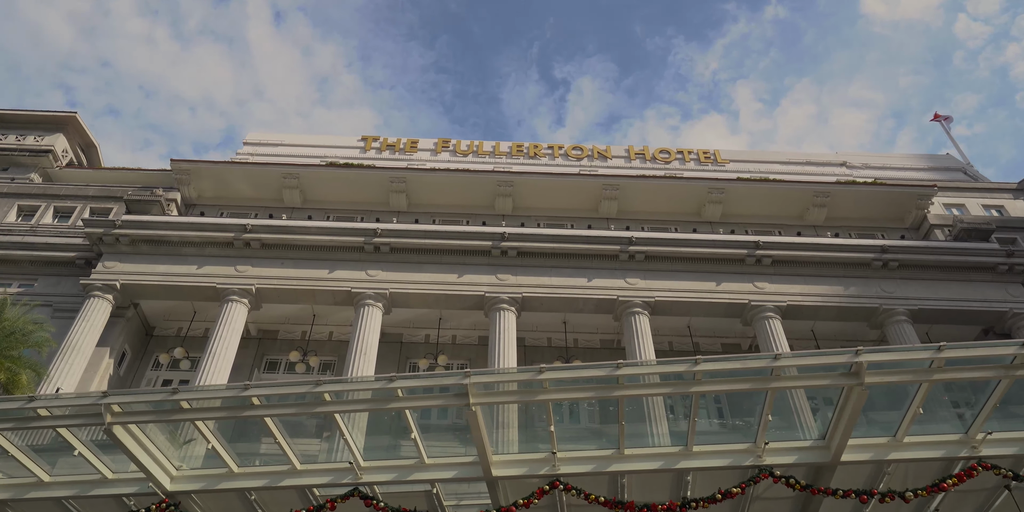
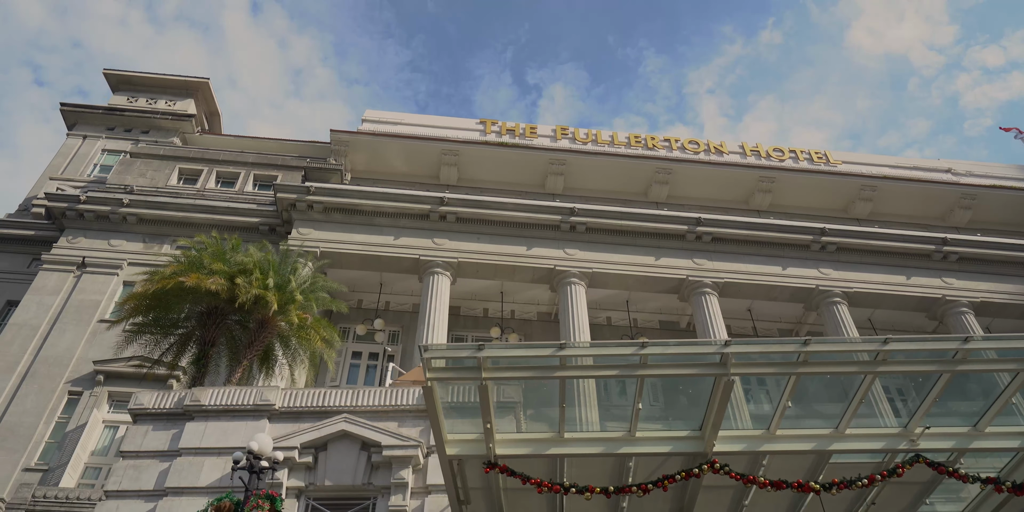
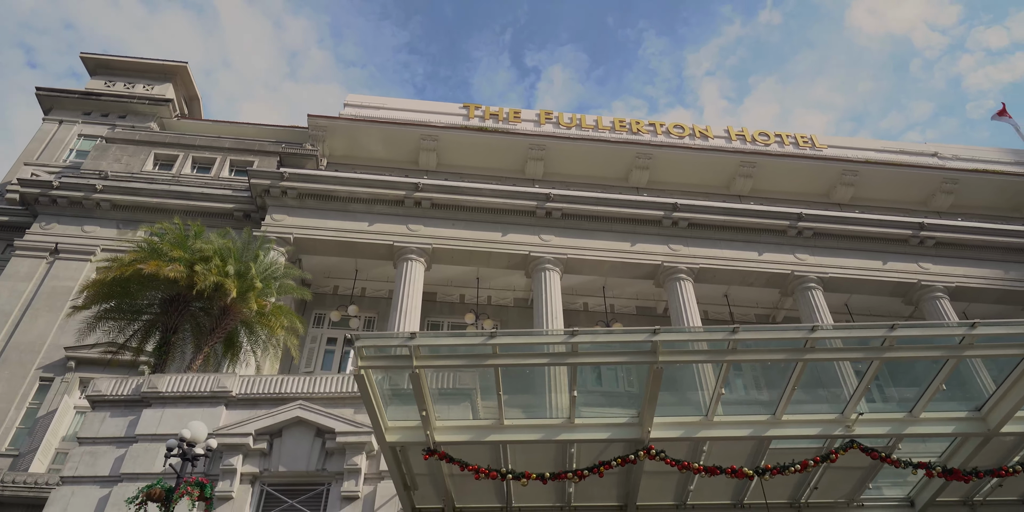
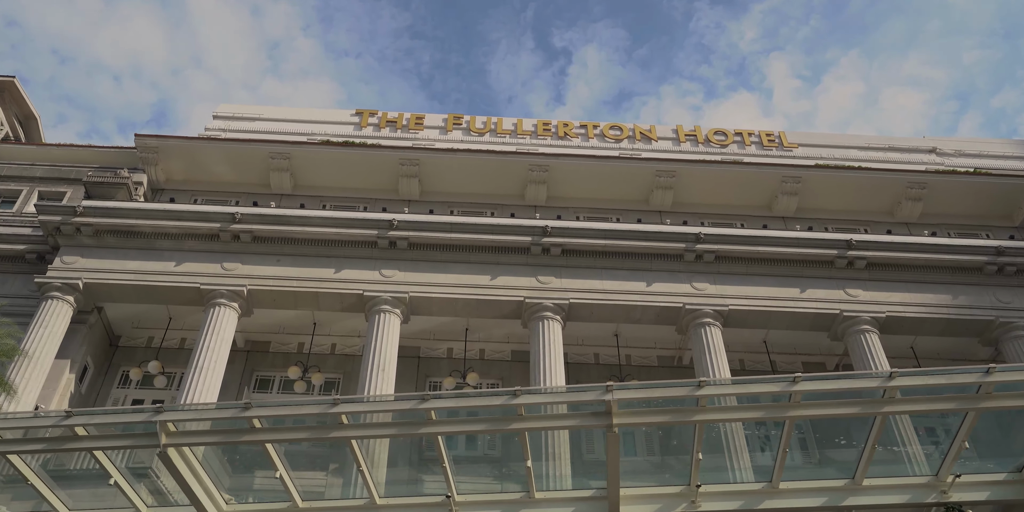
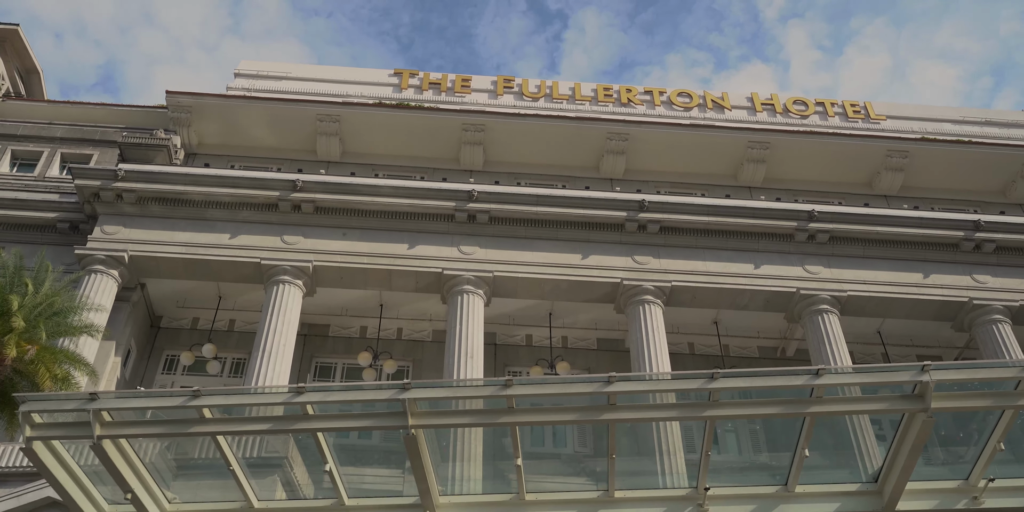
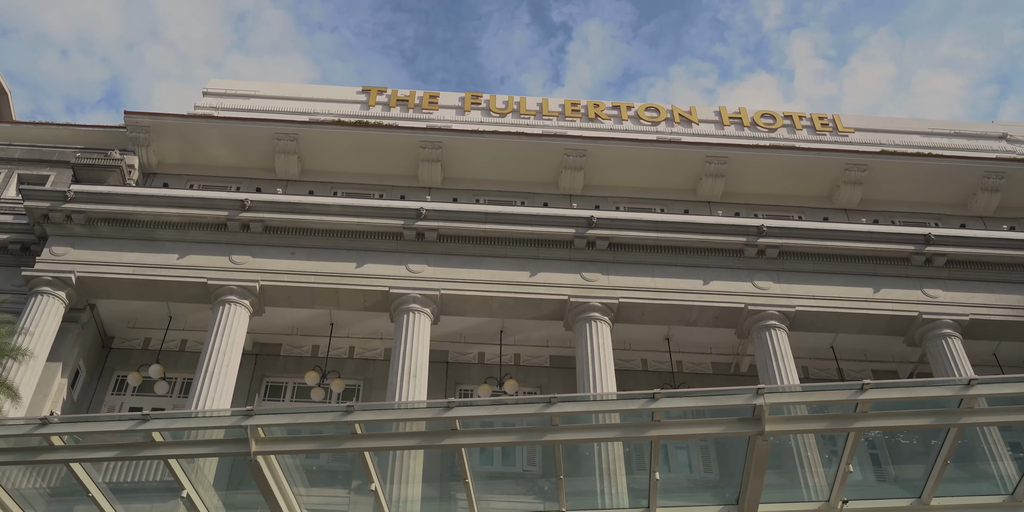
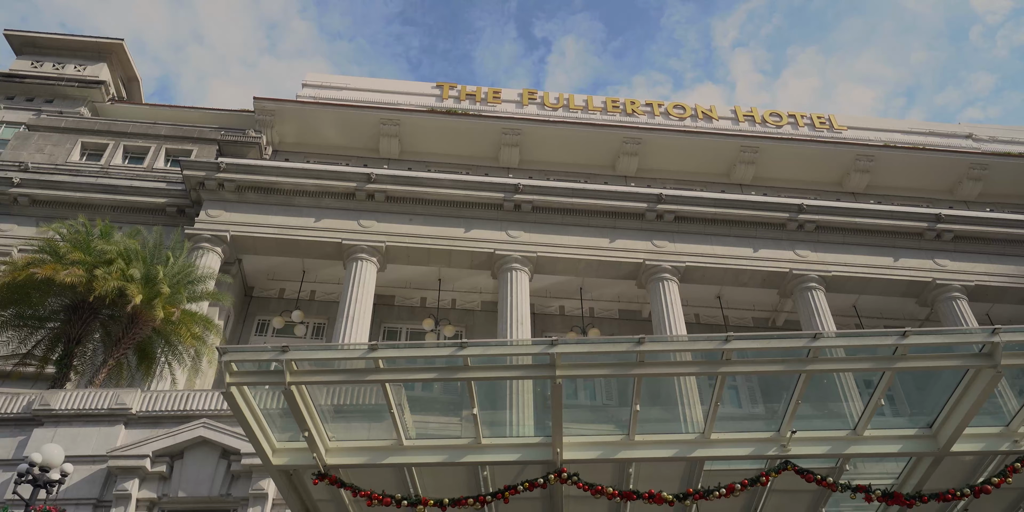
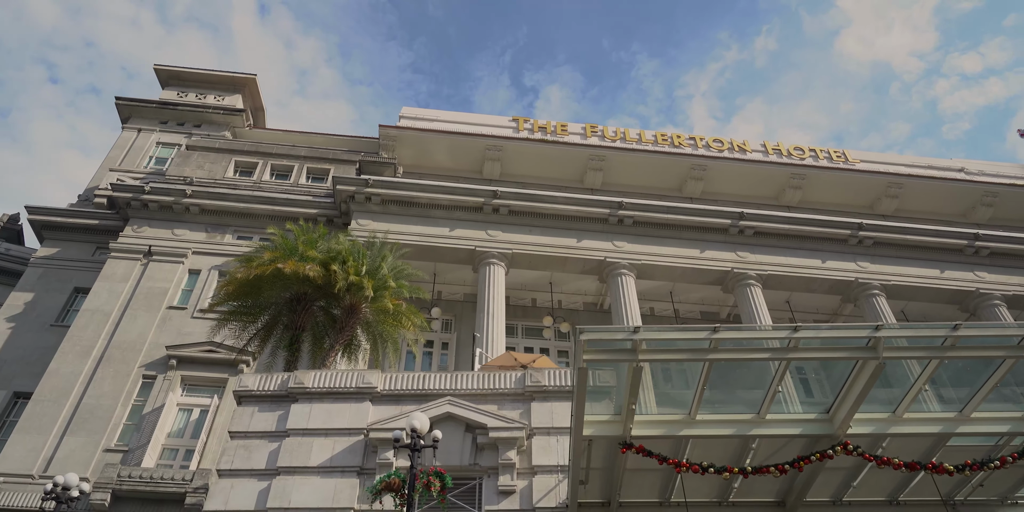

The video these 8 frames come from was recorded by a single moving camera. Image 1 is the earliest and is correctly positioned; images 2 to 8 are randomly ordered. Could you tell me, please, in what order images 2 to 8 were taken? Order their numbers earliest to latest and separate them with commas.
4, 6, 5, 7, 3, 2, 8
